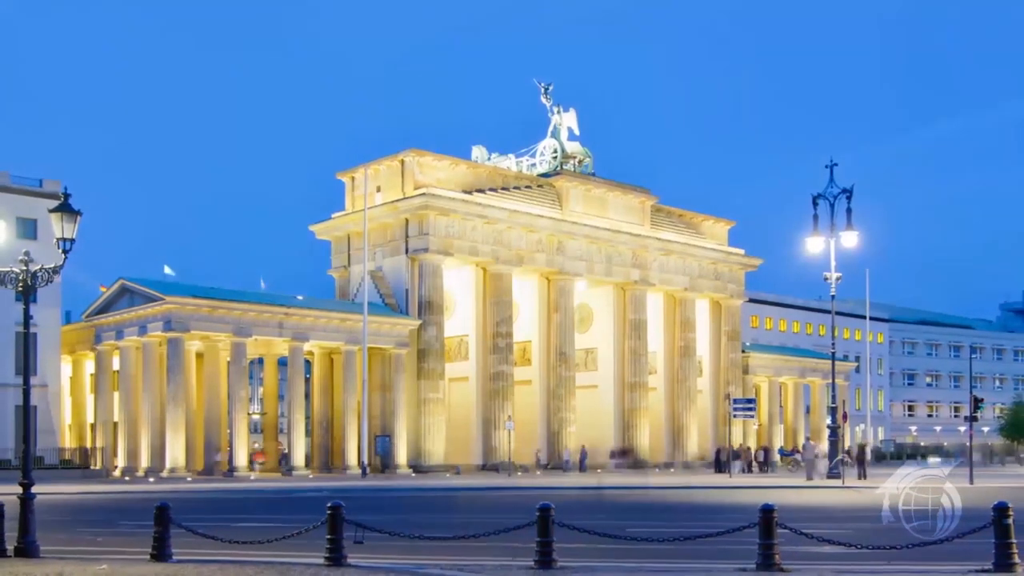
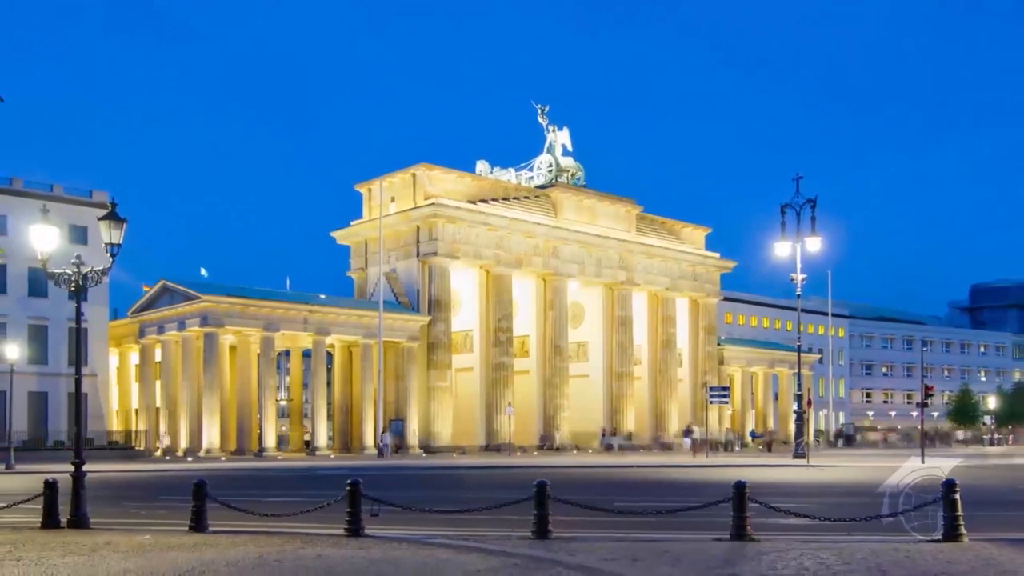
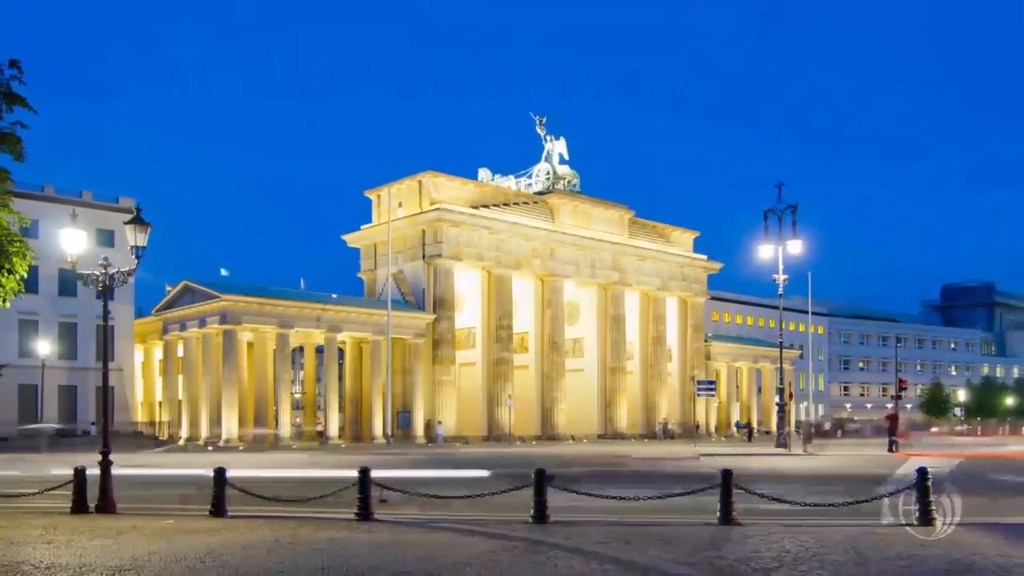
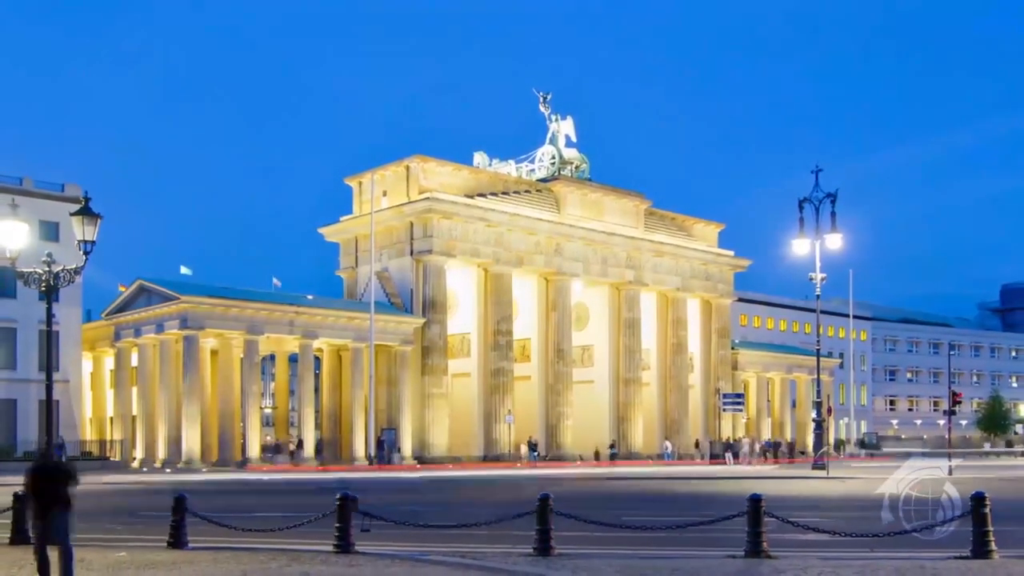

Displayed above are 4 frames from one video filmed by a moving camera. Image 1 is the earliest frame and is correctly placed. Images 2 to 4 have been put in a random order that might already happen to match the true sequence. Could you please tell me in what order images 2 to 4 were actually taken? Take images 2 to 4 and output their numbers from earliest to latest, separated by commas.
4, 2, 3
